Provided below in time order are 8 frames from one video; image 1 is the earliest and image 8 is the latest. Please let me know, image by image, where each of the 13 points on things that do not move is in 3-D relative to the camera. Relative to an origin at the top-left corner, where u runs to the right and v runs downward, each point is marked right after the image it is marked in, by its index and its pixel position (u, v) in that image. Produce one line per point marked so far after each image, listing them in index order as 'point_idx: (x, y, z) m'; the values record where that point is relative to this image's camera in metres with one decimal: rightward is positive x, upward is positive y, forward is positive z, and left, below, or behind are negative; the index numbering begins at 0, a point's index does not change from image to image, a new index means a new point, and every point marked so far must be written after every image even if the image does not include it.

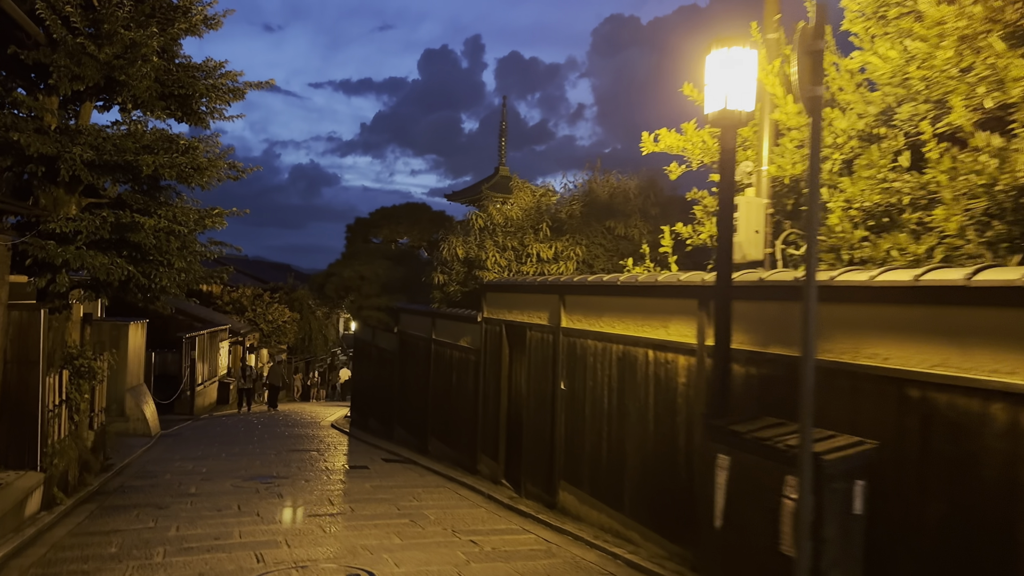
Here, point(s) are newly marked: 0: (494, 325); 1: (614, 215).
0: (-0.3, -0.6, +12.6) m
1: (+1.7, +1.2, +13.4) m
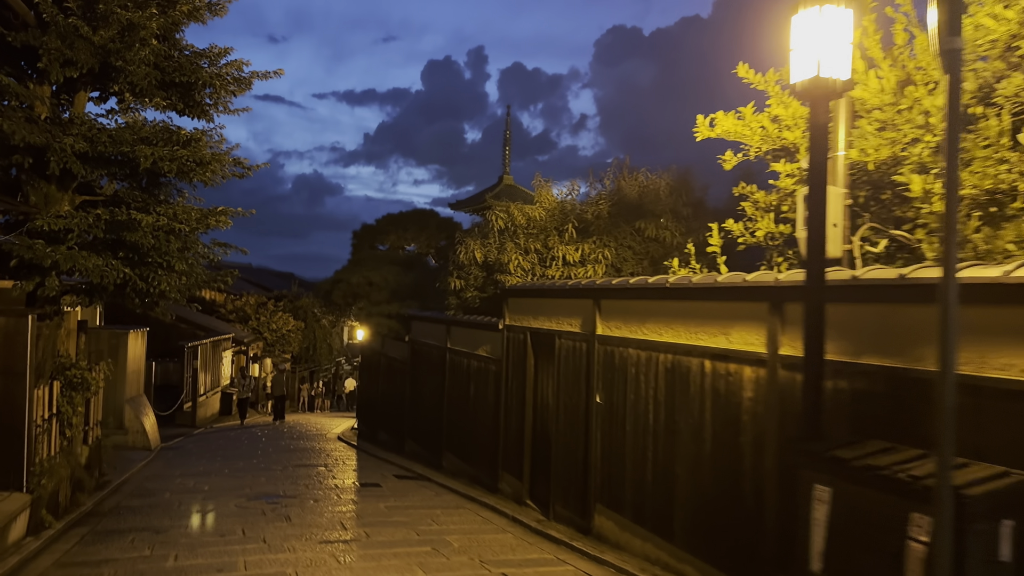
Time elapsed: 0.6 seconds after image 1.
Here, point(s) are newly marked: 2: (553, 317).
0: (+0.1, -0.7, +11.7) m
1: (+2.1, +1.1, +12.5) m
2: (+0.5, -0.4, +10.6) m
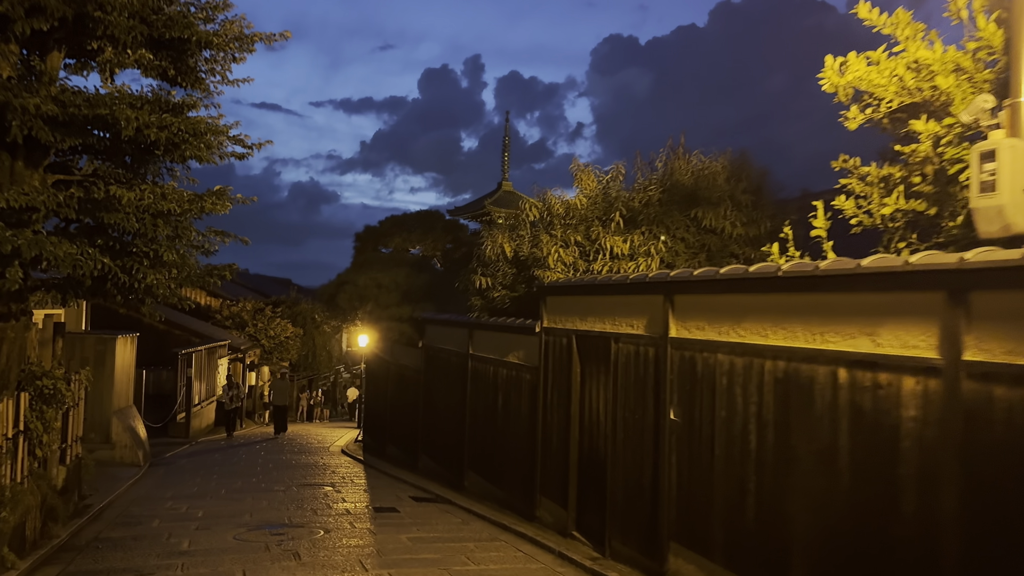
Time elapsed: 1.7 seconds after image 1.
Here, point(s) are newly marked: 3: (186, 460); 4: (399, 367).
0: (+0.6, -0.6, +10.2) m
1: (+2.6, +1.2, +11.0) m
2: (+1.1, -0.3, +9.0) m
3: (-7.4, -3.9, +18.1) m
4: (-2.7, -1.8, +18.9) m
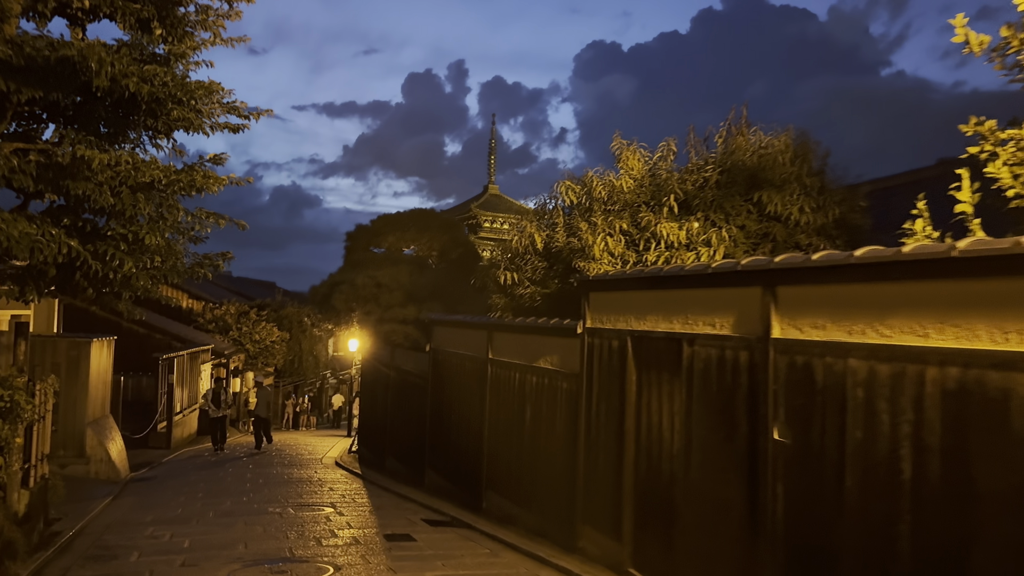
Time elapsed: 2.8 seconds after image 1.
0: (+1.0, -0.6, +8.7) m
1: (+3.0, +1.2, +9.6) m
2: (+1.5, -0.3, +7.6) m
3: (-7.1, -3.9, +16.5) m
4: (-2.4, -1.8, +17.3) m
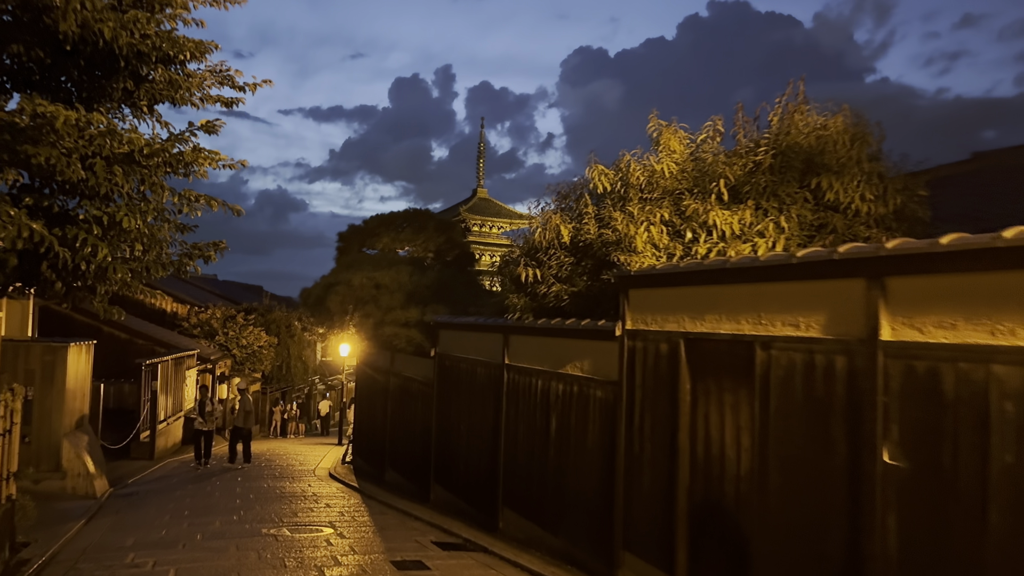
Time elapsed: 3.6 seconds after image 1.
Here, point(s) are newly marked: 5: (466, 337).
0: (+1.4, -0.5, +7.7) m
1: (+3.3, +1.3, +8.6) m
2: (+1.9, -0.2, +6.6) m
3: (-6.9, -3.9, +15.3) m
4: (-2.2, -1.8, +16.2) m
5: (-0.7, -0.8, +12.9) m
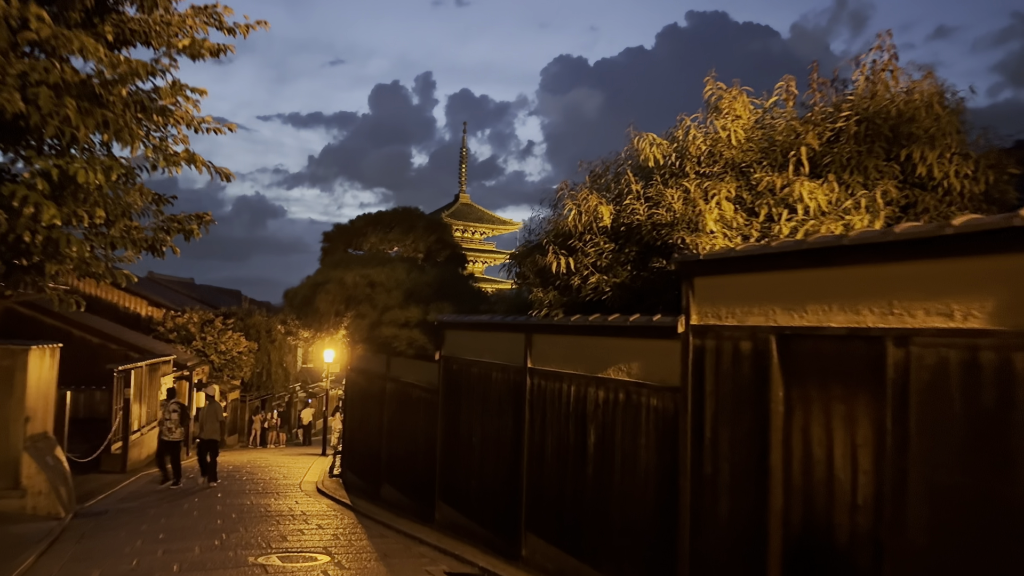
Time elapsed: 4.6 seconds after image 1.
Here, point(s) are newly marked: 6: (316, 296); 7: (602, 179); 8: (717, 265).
0: (+1.7, -0.4, +6.4) m
1: (+3.7, +1.4, +7.4) m
2: (+2.3, -0.1, +5.3) m
3: (-6.7, -3.9, +13.8) m
4: (-2.1, -1.8, +14.8) m
5: (-0.5, -0.7, +11.6) m
6: (-4.5, -0.2, +18.3) m
7: (+1.0, +1.2, +8.9) m
8: (+1.7, +0.2, +6.6) m
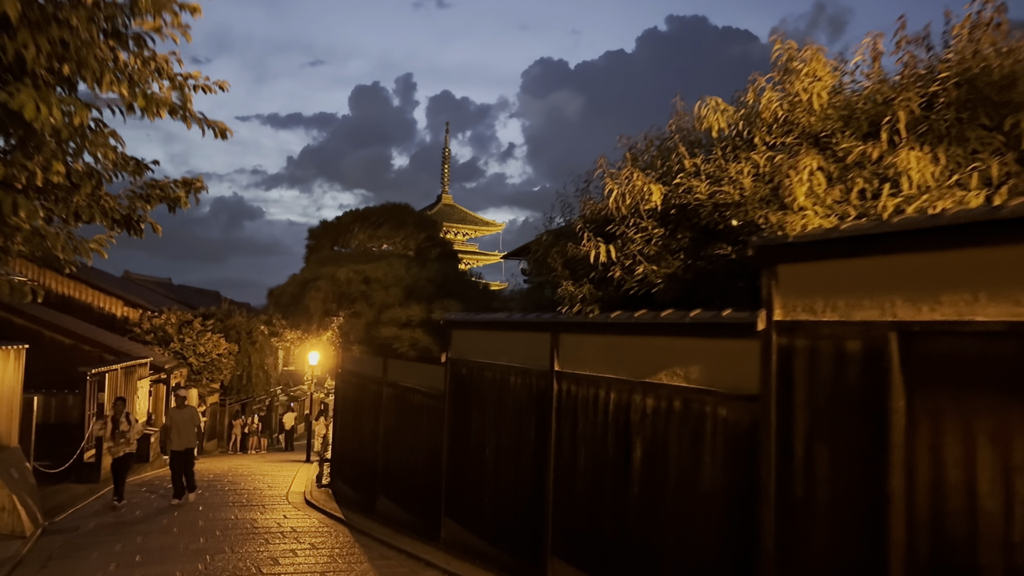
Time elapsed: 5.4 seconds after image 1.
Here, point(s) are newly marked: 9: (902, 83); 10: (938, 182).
0: (+2.1, -0.3, +5.3) m
1: (+4.1, +1.4, +6.4) m
2: (+2.7, 0.0, +4.2) m
3: (-6.6, -3.8, +12.5) m
4: (-1.9, -1.7, +13.6) m
5: (-0.3, -0.7, +10.4) m
6: (-4.4, -0.1, +17.1) m
7: (+1.3, +1.3, +7.8) m
8: (+2.1, +0.3, +5.5) m
9: (+3.2, +1.7, +6.7) m
10: (+3.1, +0.8, +5.9) m
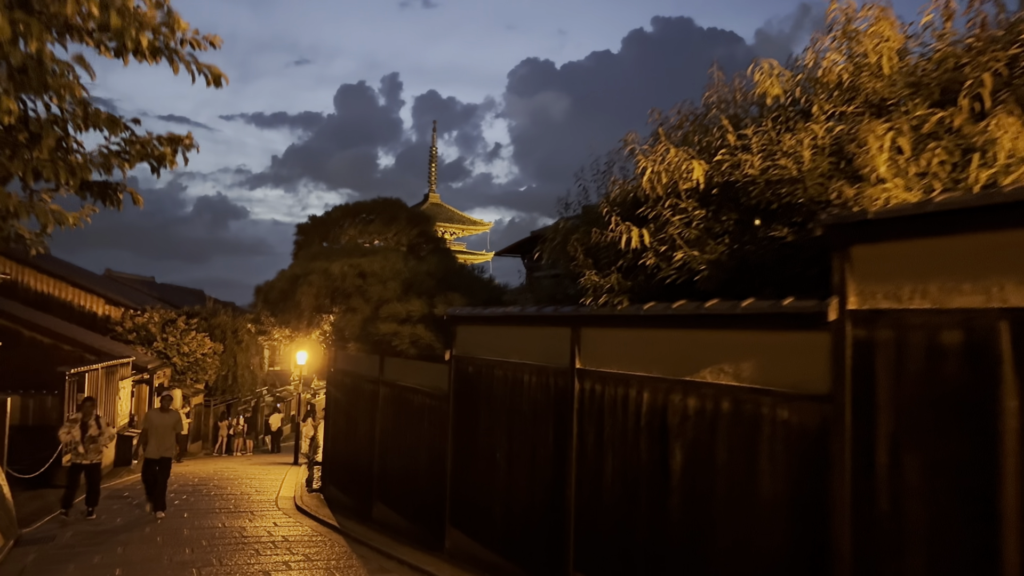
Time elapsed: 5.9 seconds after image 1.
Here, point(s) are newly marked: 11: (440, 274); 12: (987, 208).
0: (+2.4, -0.2, +4.6) m
1: (+4.3, +1.5, +5.7) m
2: (+3.0, +0.1, +3.5) m
3: (-6.5, -3.7, +11.6) m
4: (-1.8, -1.6, +12.9) m
5: (-0.1, -0.6, +9.7) m
6: (-4.4, 0.0, +16.2) m
7: (+1.5, +1.4, +7.1) m
8: (+2.3, +0.4, +4.8) m
9: (+3.4, +1.8, +6.0) m
10: (+3.3, +0.9, +5.2) m
11: (-1.6, +0.2, +15.4) m
12: (+2.6, +0.4, +4.3) m
